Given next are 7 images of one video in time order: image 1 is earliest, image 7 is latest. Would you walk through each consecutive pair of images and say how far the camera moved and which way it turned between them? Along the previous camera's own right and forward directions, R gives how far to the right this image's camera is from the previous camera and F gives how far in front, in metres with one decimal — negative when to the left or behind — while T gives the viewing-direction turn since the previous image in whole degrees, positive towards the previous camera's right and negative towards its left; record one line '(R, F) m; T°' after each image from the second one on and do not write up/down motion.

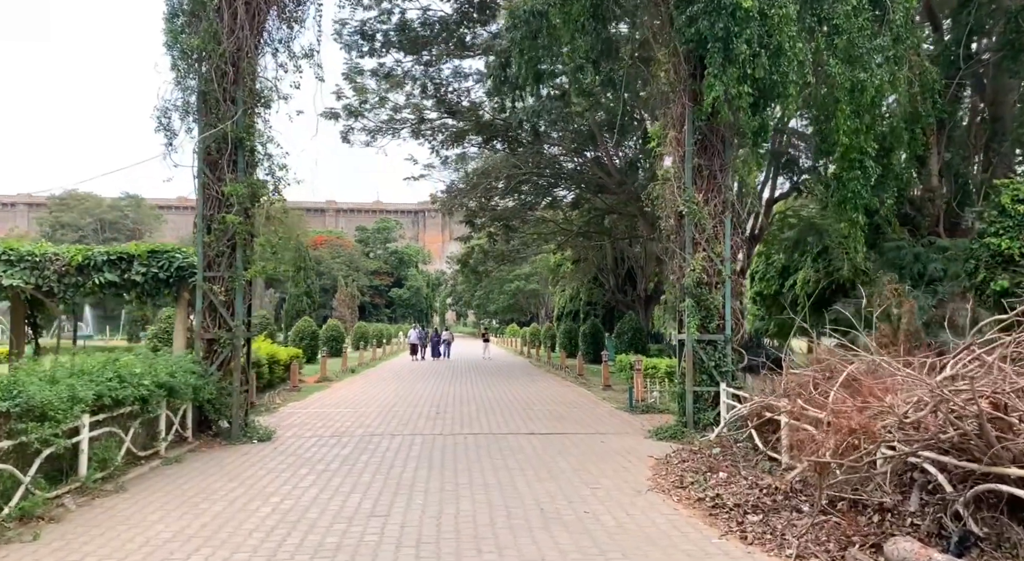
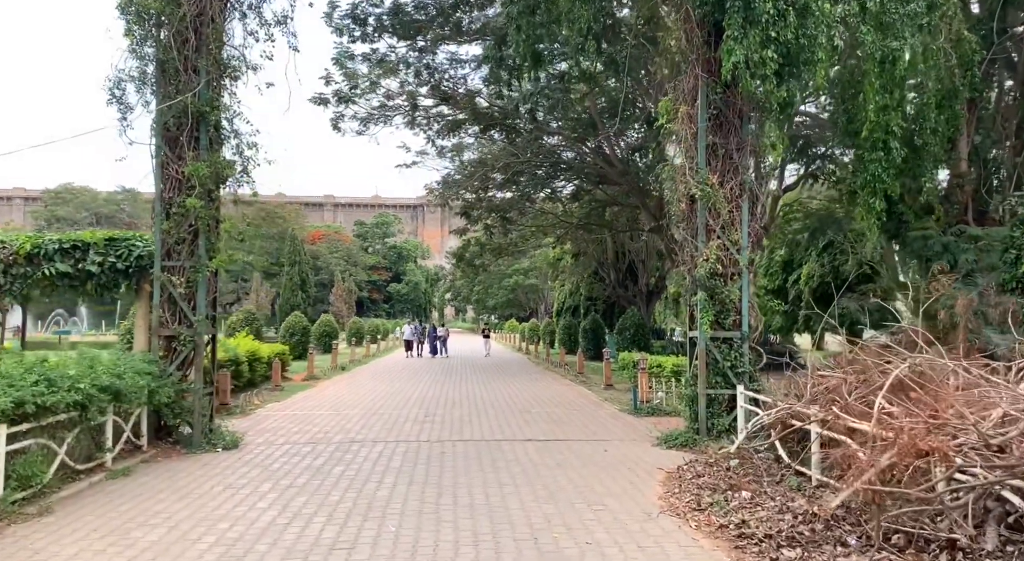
(+0.1, +1.0) m; 0°
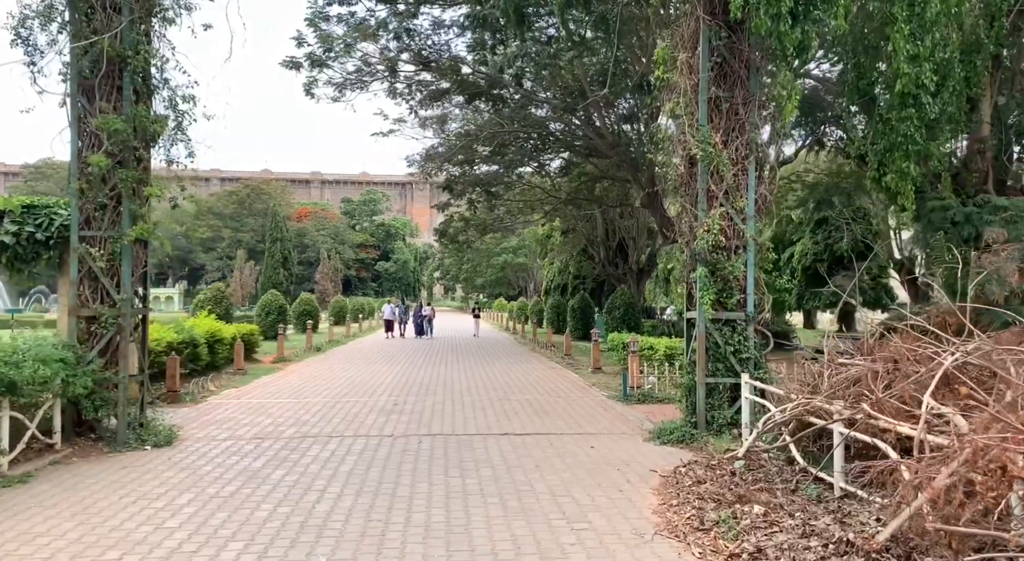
(+0.2, +1.2) m; +1°
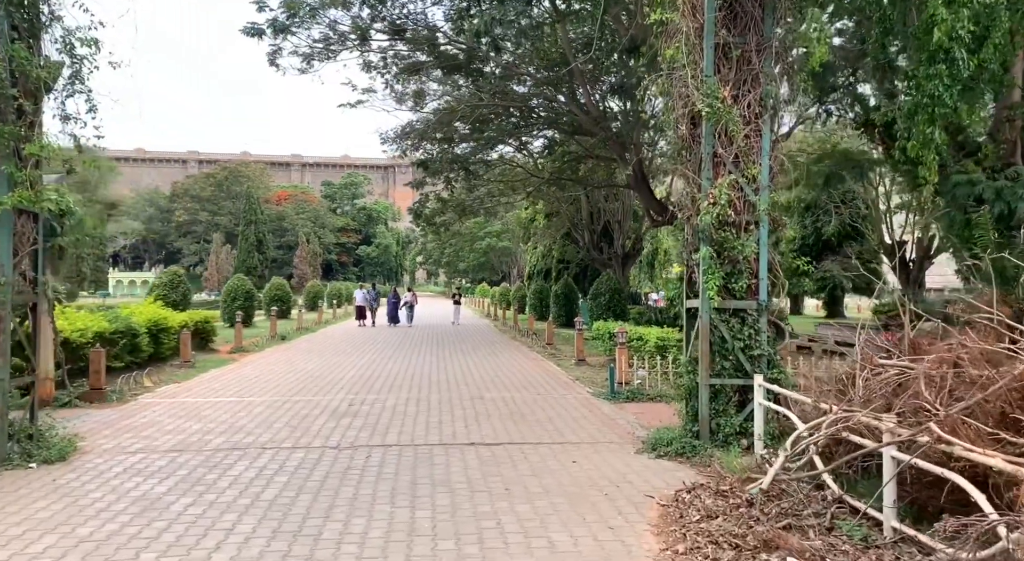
(+0.2, +1.4) m; +1°
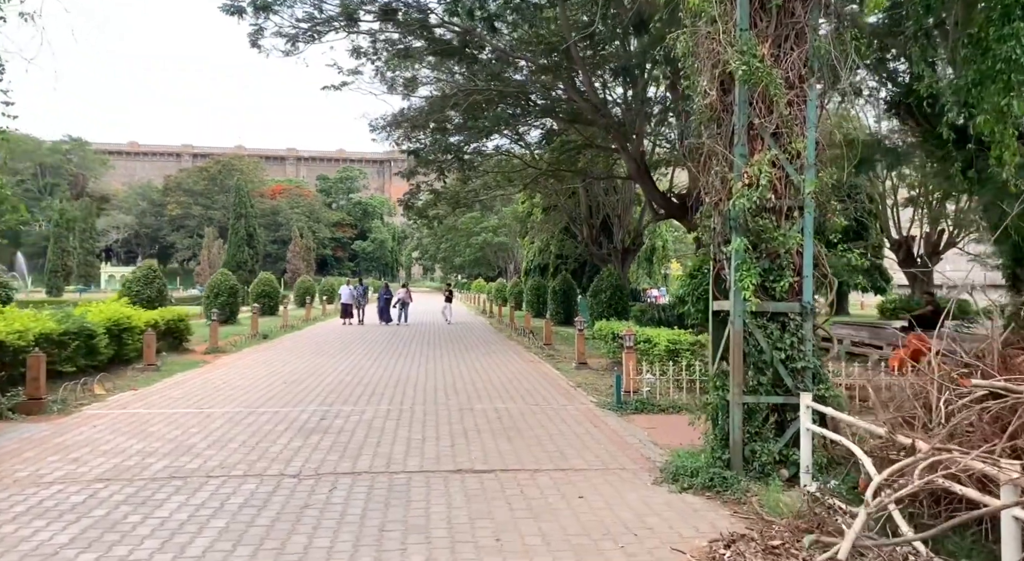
(0.0, +1.2) m; 0°
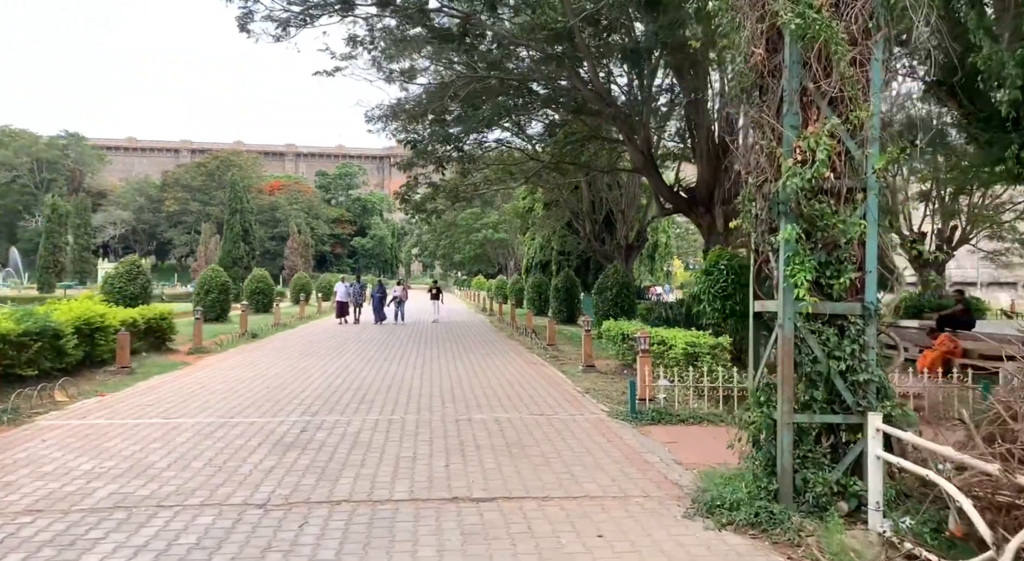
(0.0, +0.9) m; 0°
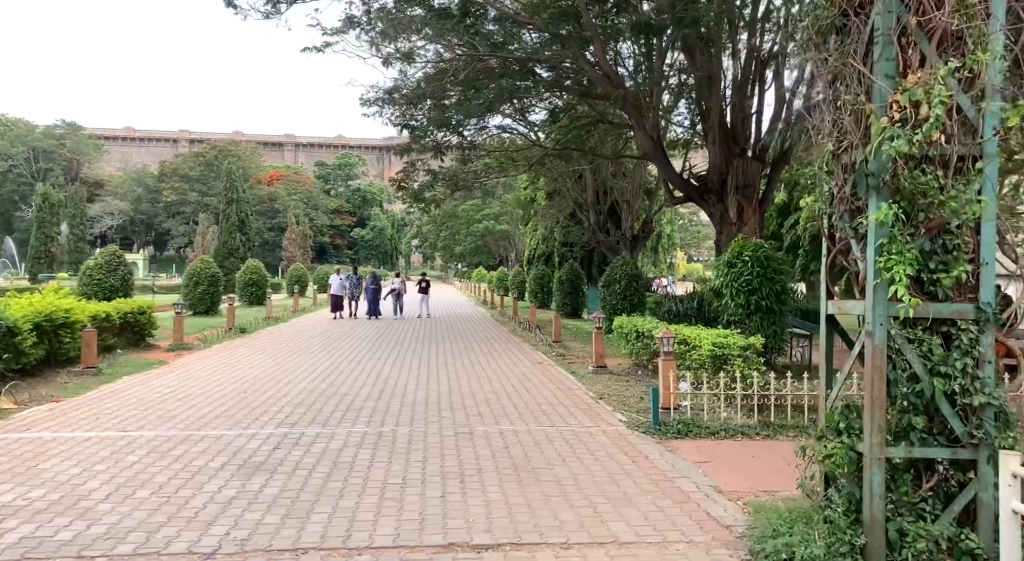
(-0.1, +1.1) m; 0°
